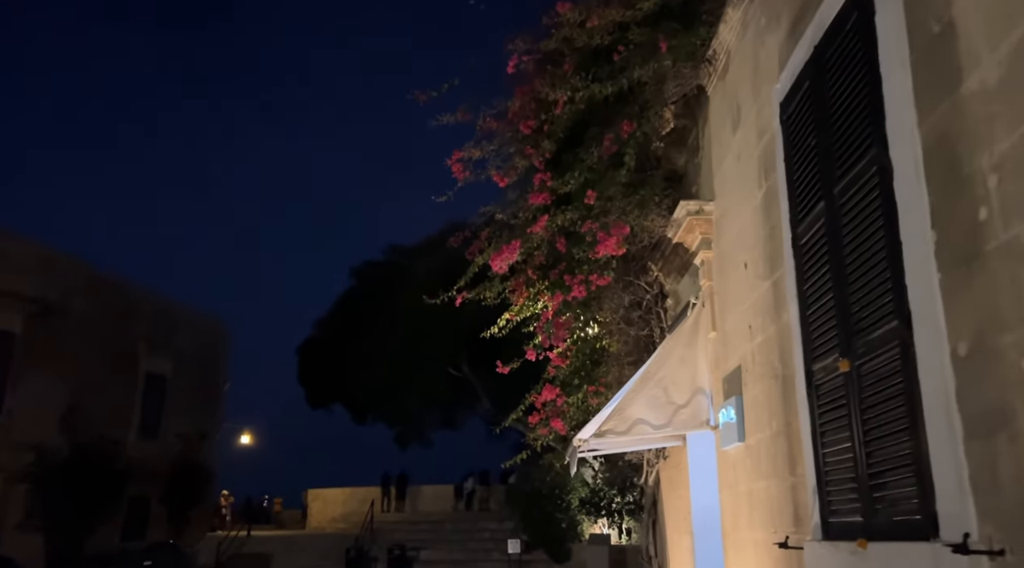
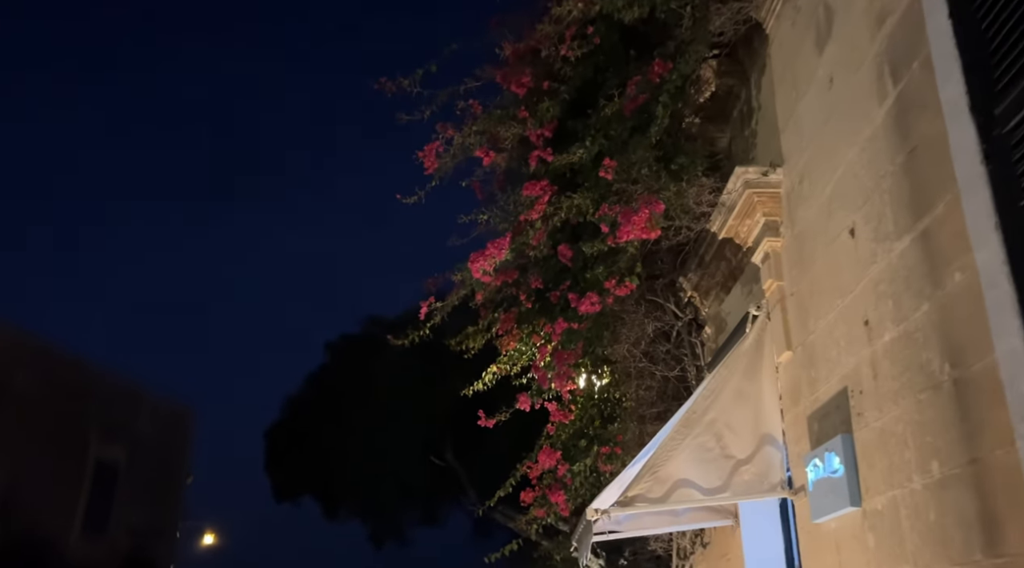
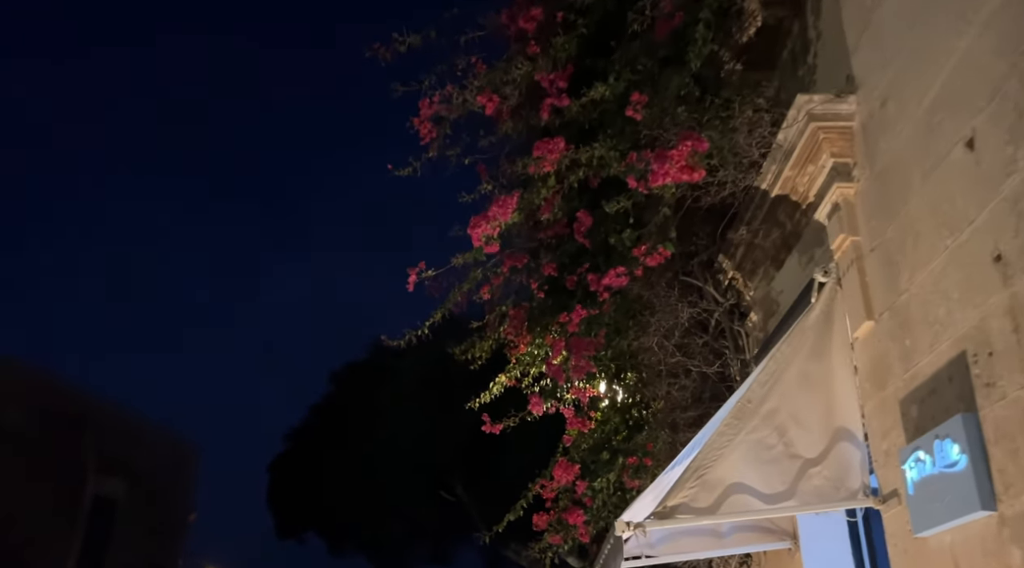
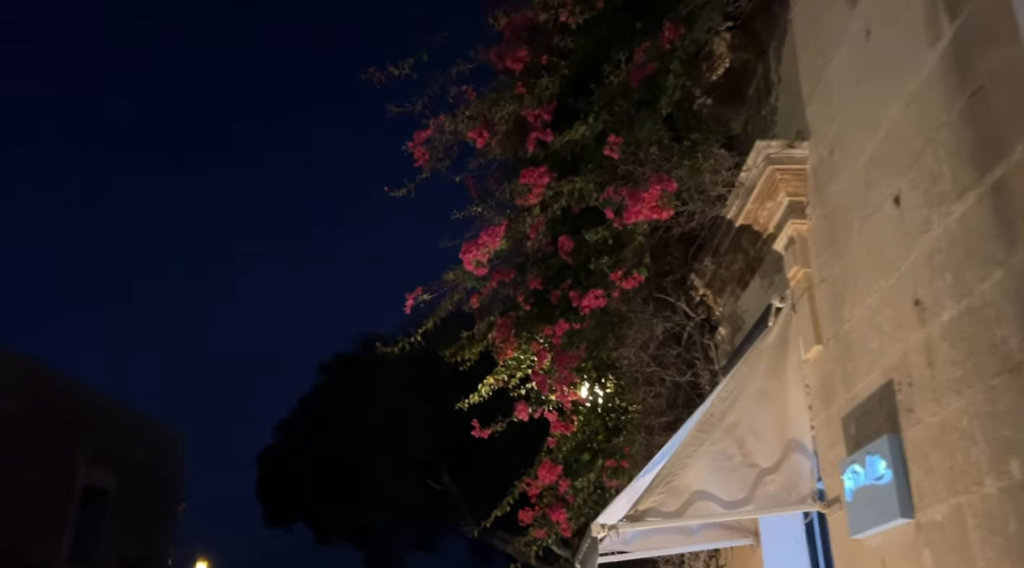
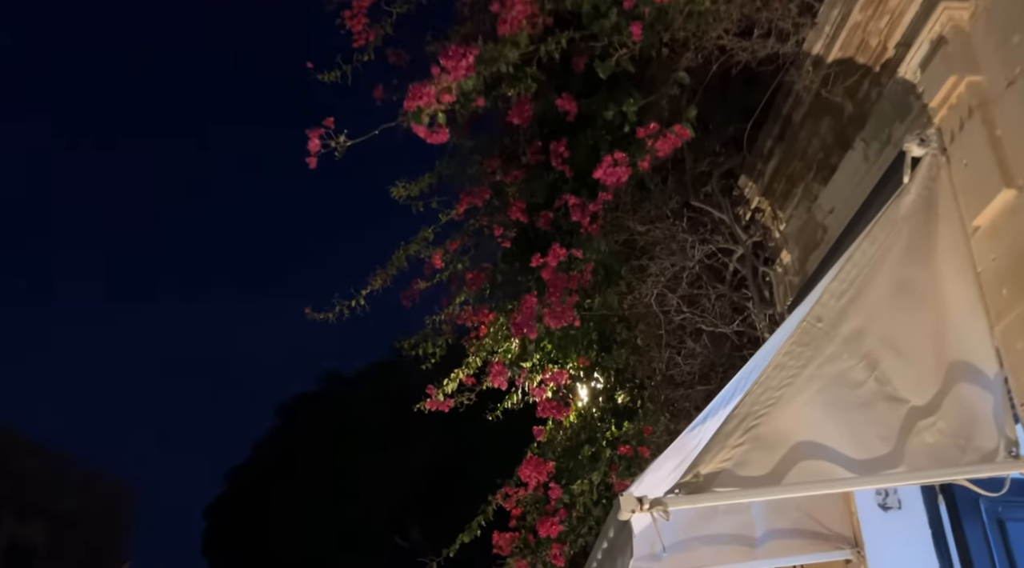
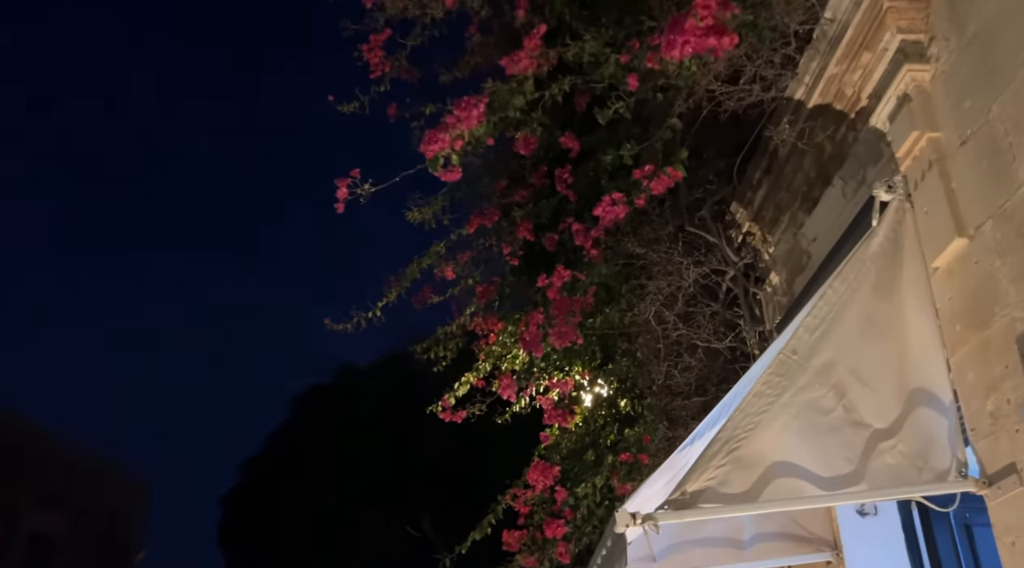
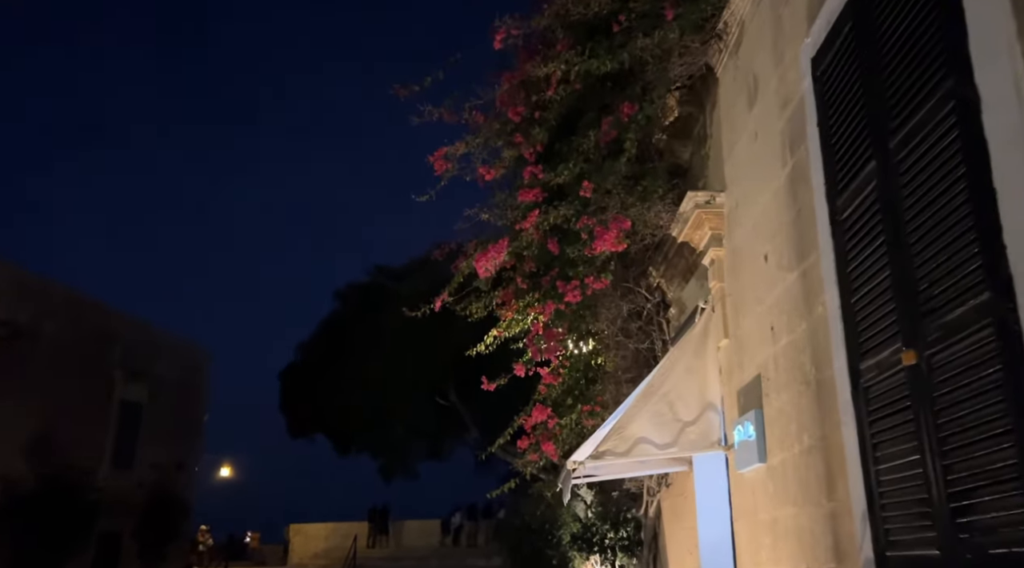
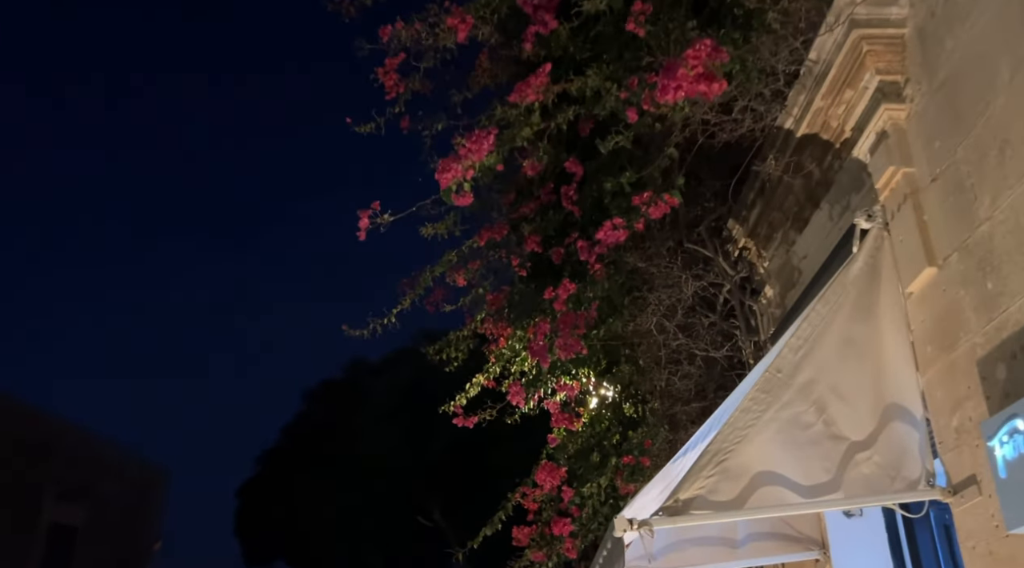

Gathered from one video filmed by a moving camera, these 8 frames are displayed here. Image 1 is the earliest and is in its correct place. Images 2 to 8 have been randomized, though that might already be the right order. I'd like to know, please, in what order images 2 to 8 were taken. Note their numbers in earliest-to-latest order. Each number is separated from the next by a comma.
7, 2, 4, 3, 8, 6, 5
